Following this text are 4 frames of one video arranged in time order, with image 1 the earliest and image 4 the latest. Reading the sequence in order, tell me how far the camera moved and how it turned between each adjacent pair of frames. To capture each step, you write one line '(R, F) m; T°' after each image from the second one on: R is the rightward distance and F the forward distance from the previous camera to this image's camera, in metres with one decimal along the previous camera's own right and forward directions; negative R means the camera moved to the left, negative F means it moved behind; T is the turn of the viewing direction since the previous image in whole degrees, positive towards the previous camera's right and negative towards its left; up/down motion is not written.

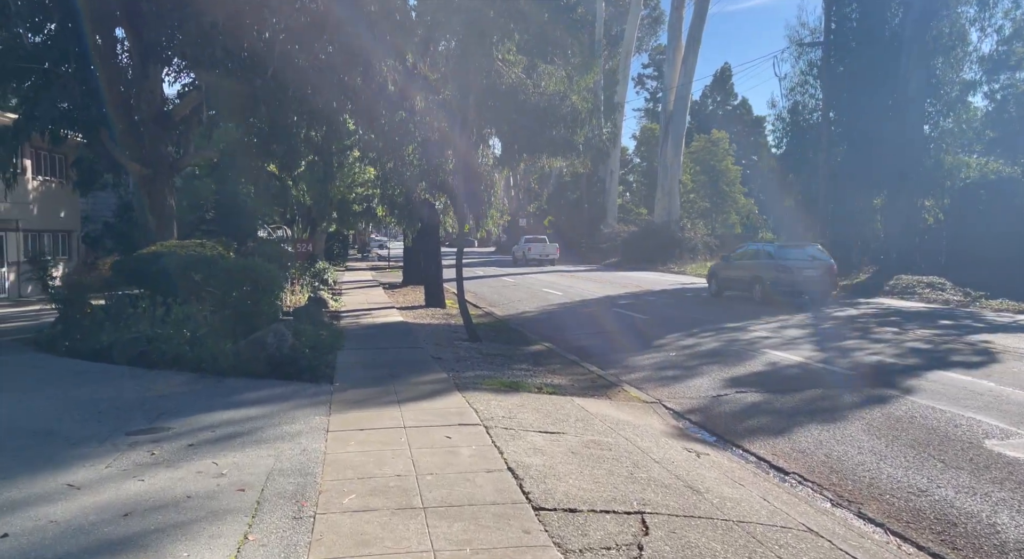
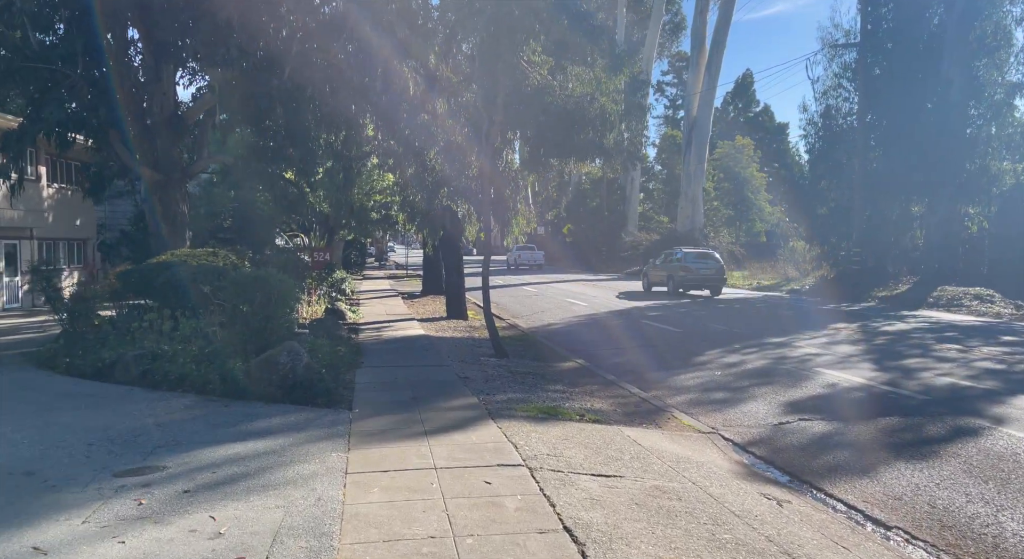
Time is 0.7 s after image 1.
(-0.2, +0.9) m; -1°
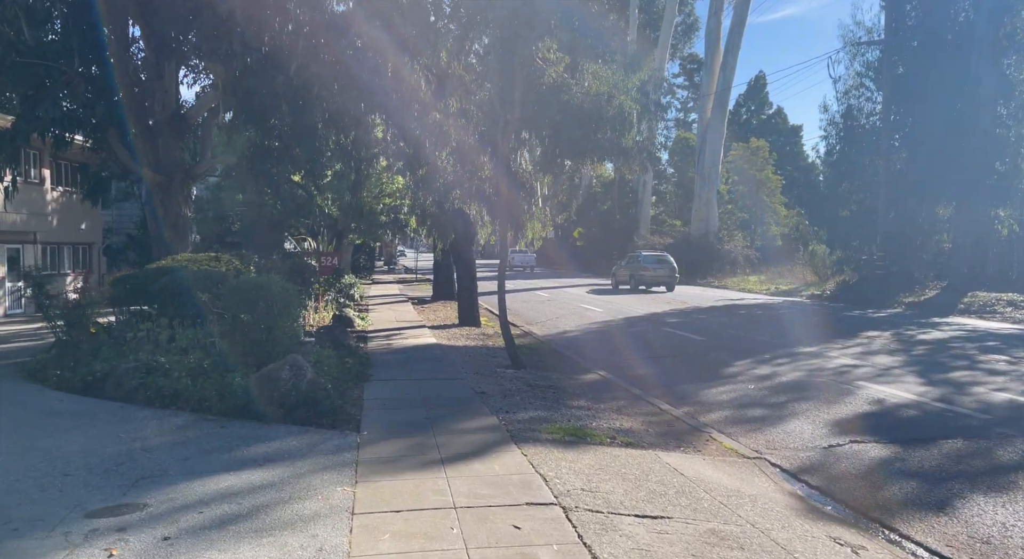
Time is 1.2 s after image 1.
(-0.1, +0.7) m; -1°
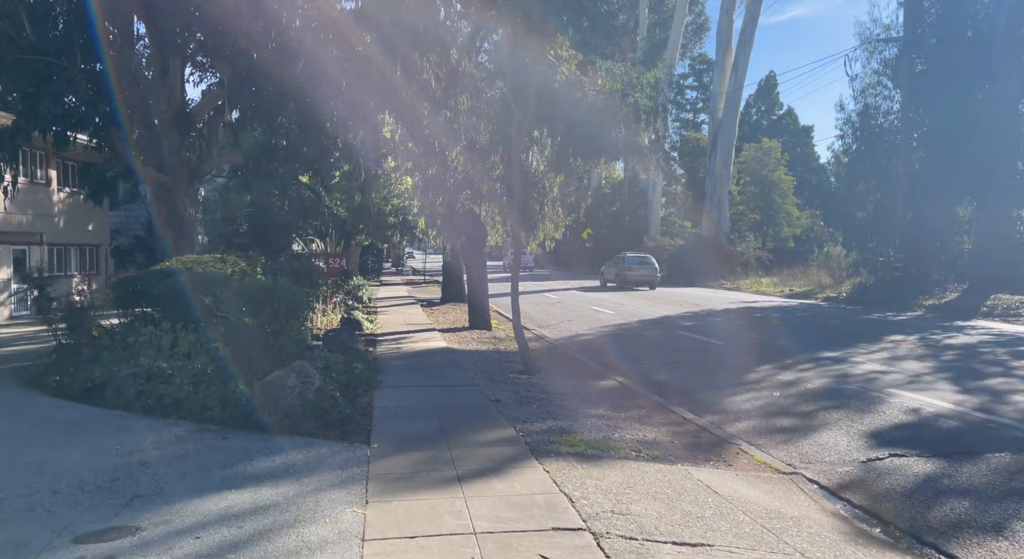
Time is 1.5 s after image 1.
(-0.1, +0.4) m; -1°
